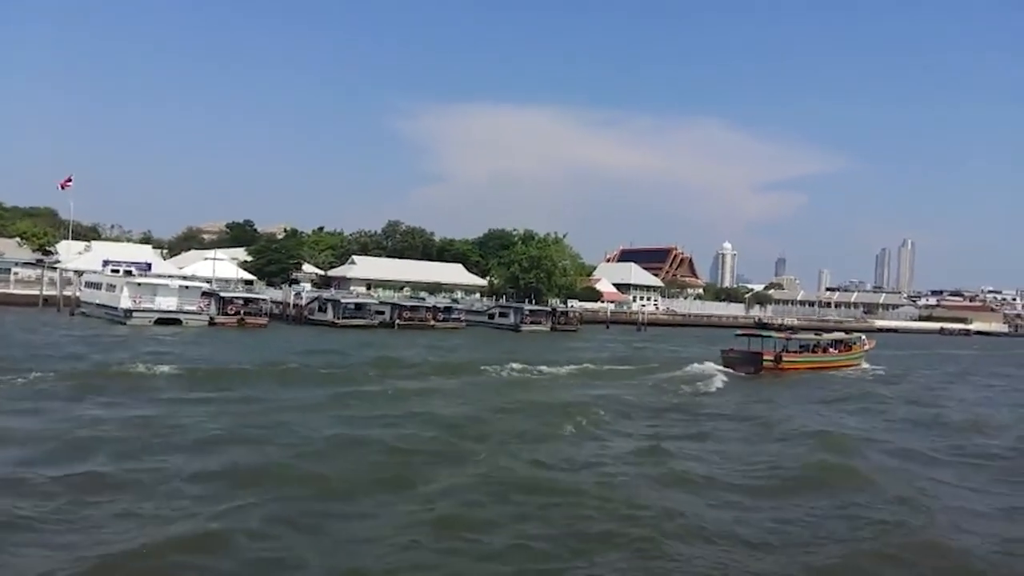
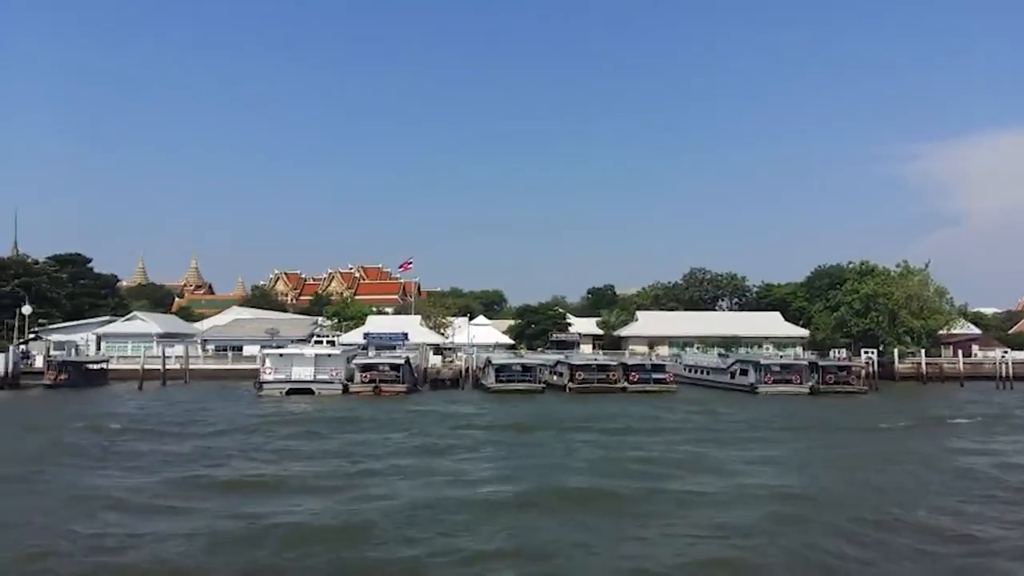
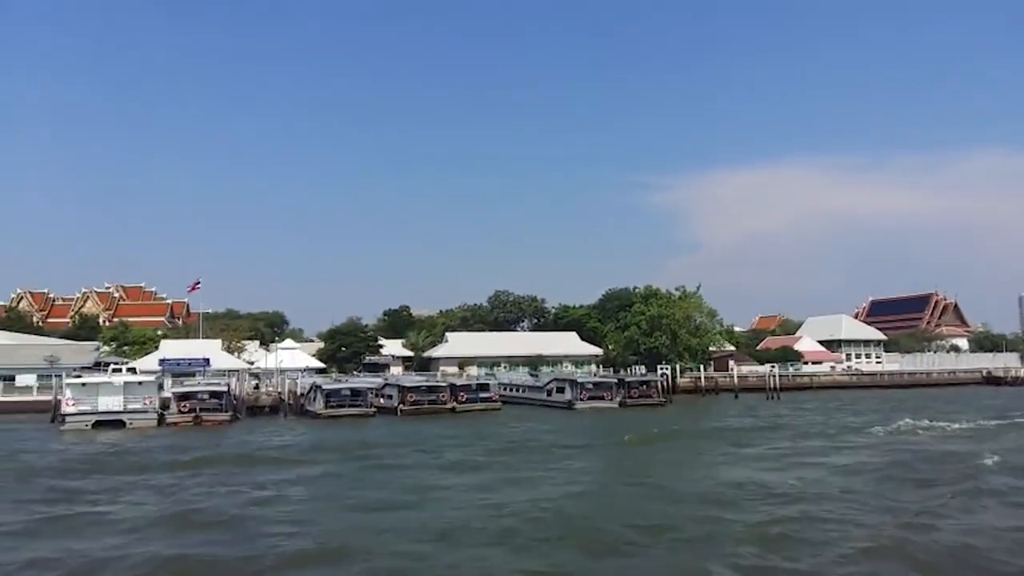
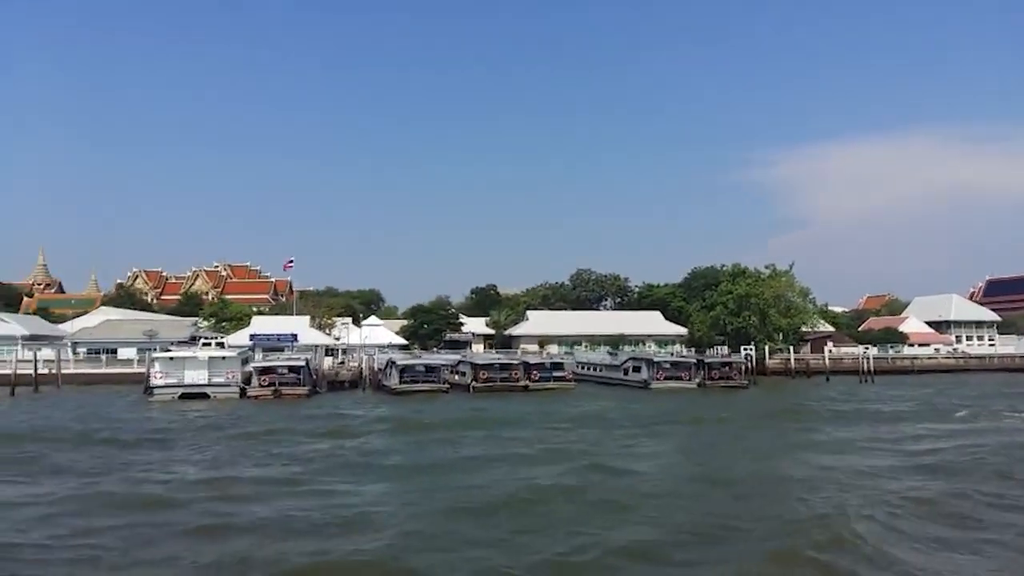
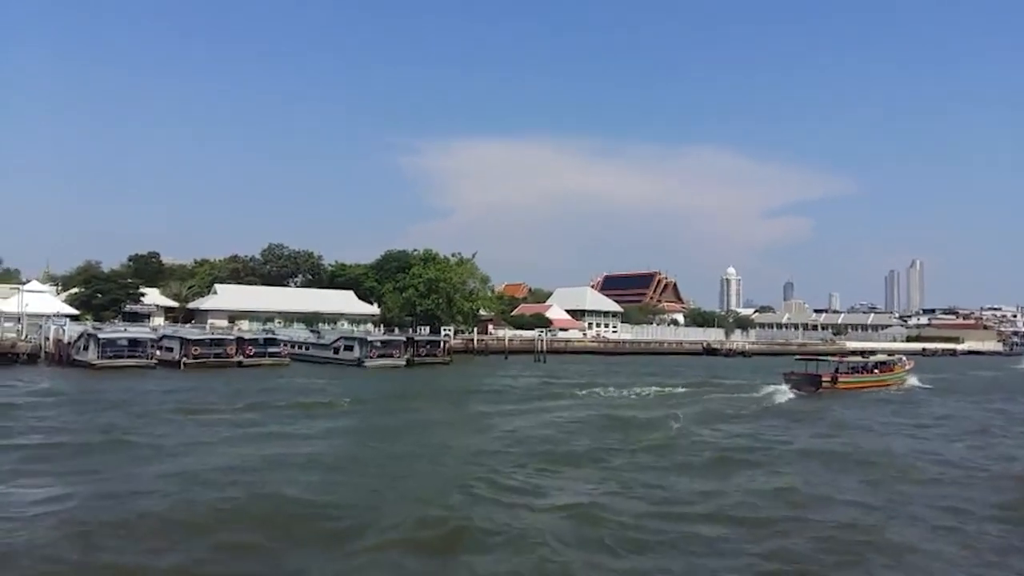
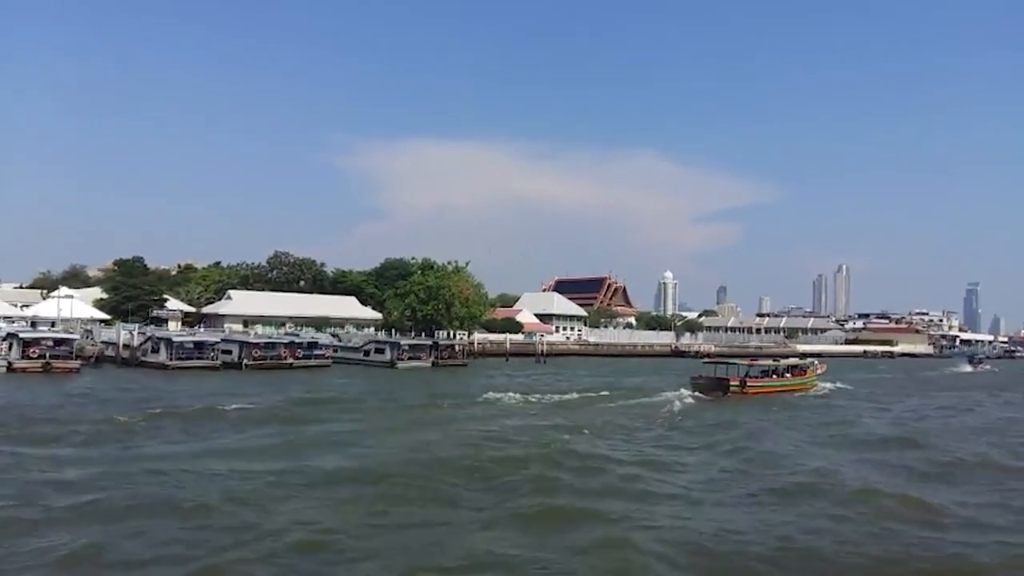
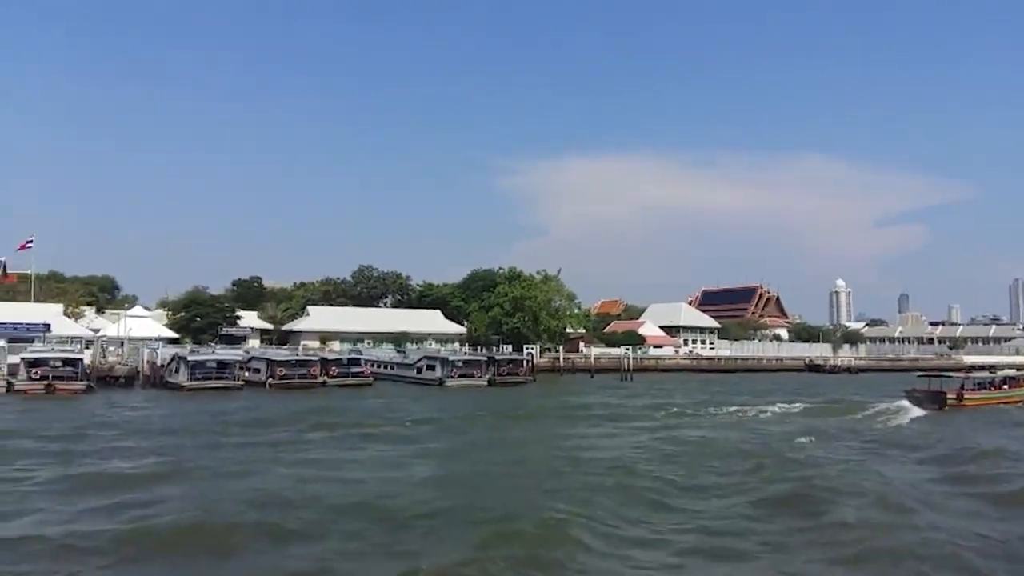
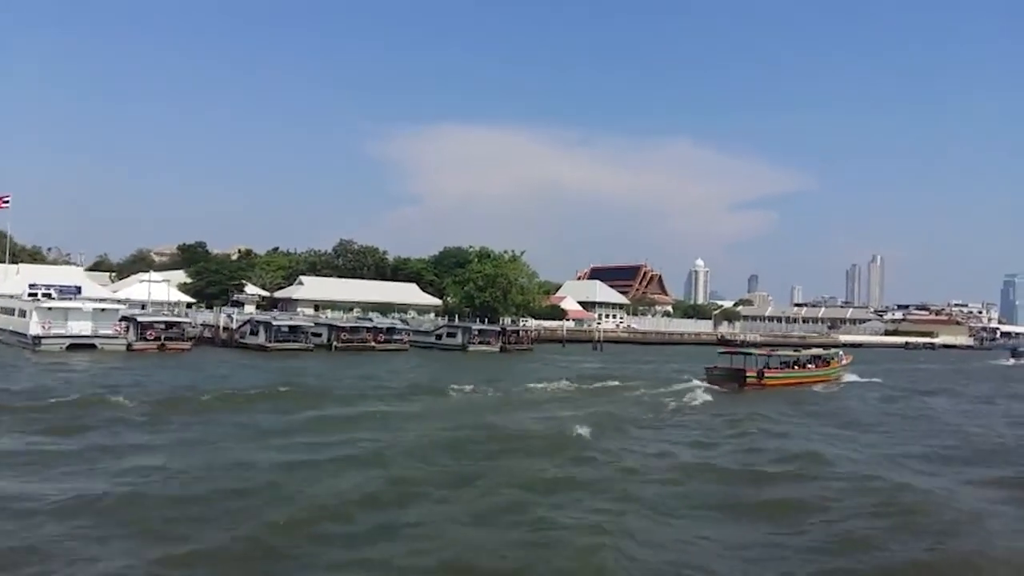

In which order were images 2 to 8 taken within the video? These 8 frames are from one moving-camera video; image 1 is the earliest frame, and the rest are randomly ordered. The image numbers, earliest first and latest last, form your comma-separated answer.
8, 6, 5, 7, 3, 4, 2
